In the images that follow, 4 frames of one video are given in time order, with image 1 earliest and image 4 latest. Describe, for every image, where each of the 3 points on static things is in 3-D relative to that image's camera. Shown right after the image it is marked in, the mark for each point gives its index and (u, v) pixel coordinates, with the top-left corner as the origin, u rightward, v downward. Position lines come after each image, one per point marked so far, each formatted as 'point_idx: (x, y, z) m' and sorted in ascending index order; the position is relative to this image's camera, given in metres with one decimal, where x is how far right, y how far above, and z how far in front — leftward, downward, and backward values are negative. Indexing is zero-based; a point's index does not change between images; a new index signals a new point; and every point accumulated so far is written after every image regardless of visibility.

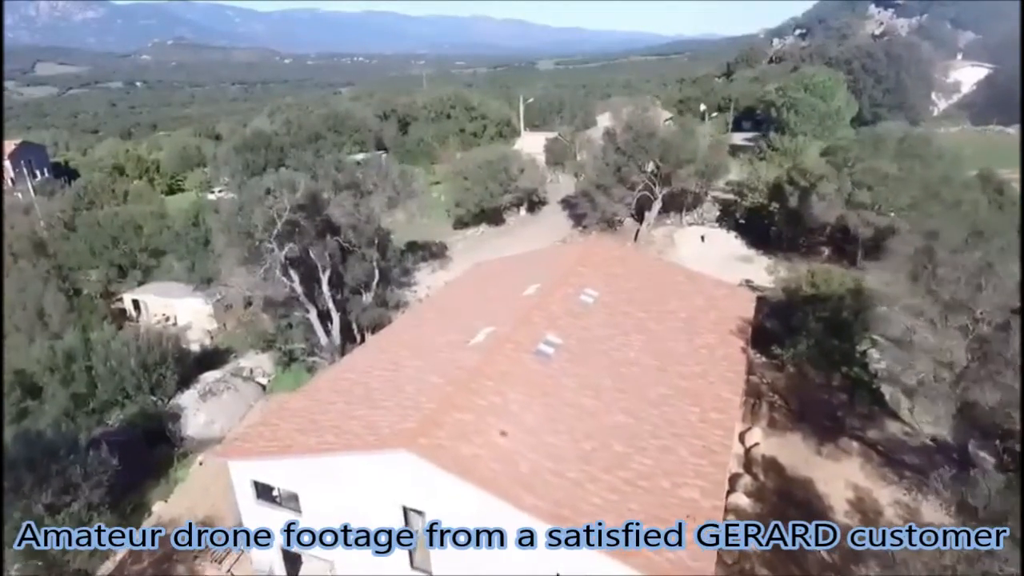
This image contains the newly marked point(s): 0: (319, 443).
0: (-5.0, -4.0, +16.0) m
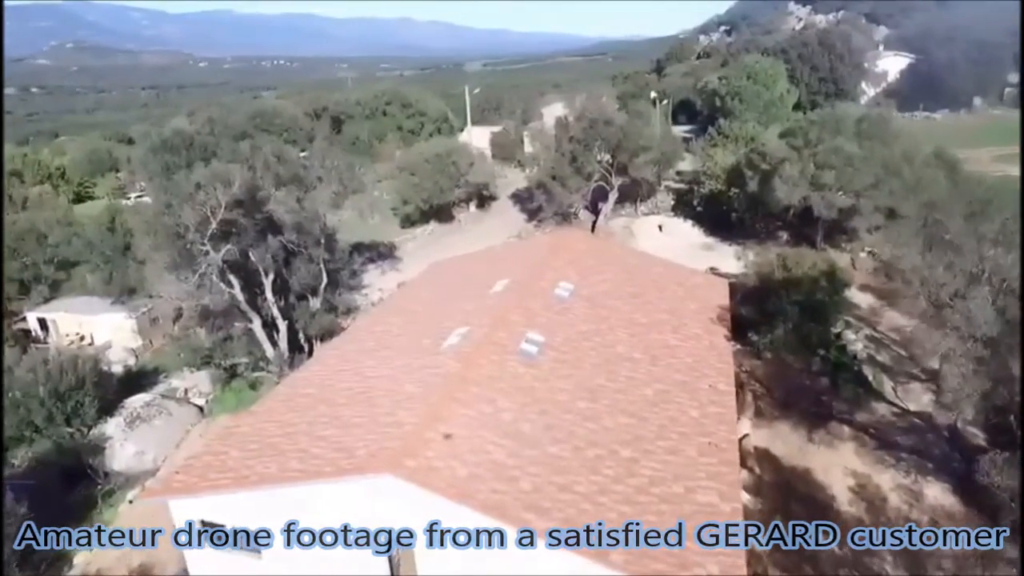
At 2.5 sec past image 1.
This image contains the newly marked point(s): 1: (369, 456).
0: (-5.1, -4.1, +13.6) m
1: (-3.1, -3.6, +13.2) m
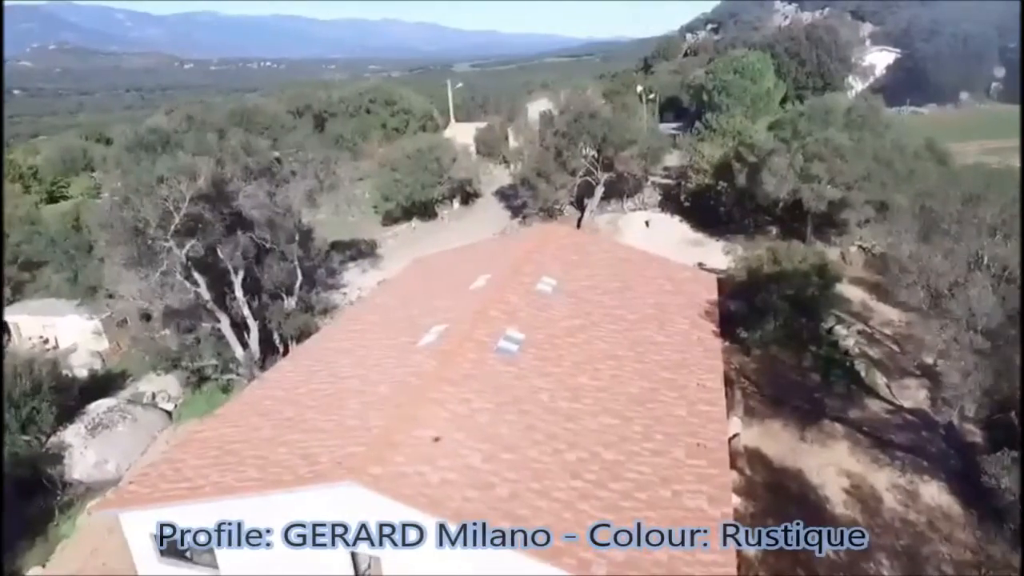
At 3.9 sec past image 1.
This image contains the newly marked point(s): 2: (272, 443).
0: (-5.6, -4.0, +12.6) m
1: (-3.6, -3.5, +12.2) m
2: (-5.4, -3.5, +13.9) m
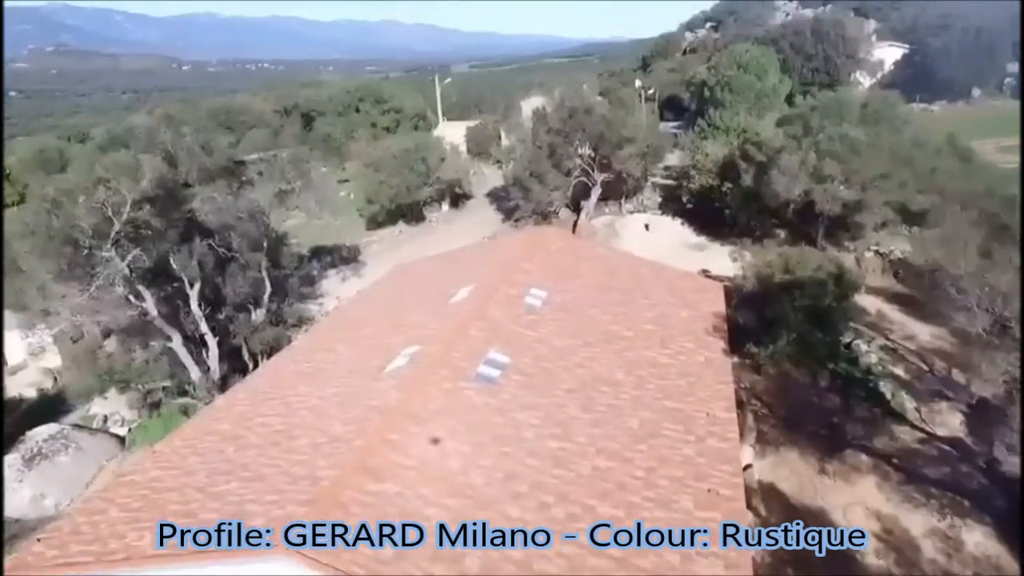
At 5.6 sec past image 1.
0: (-6.1, -4.4, +10.4) m
1: (-4.1, -3.9, +10.0) m
2: (-5.9, -3.9, +11.6) m
